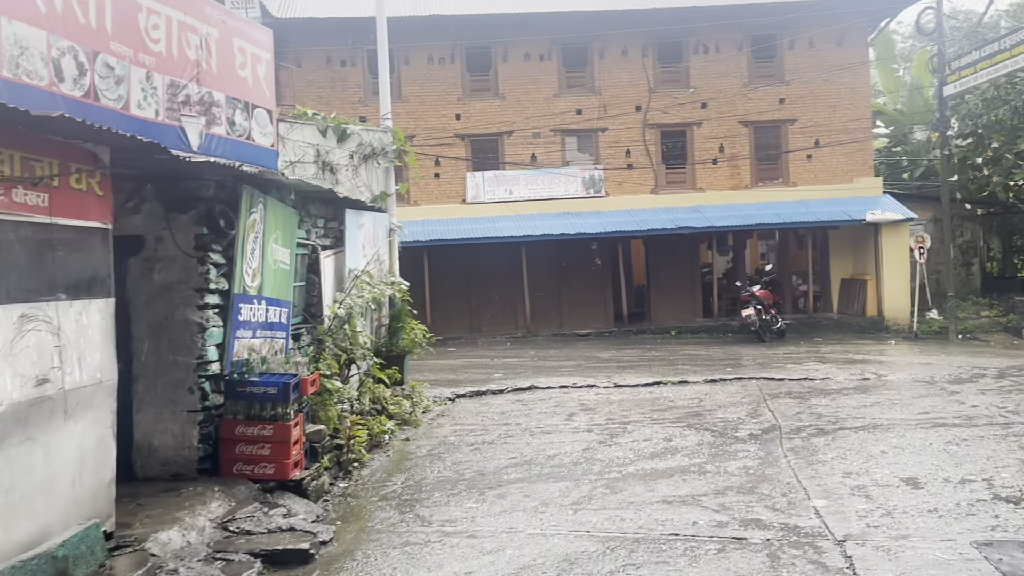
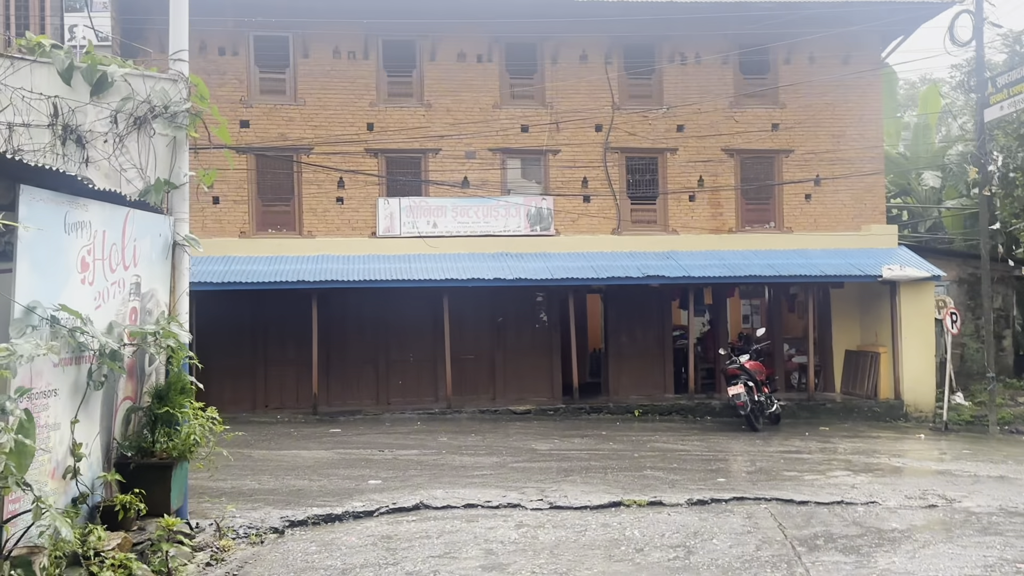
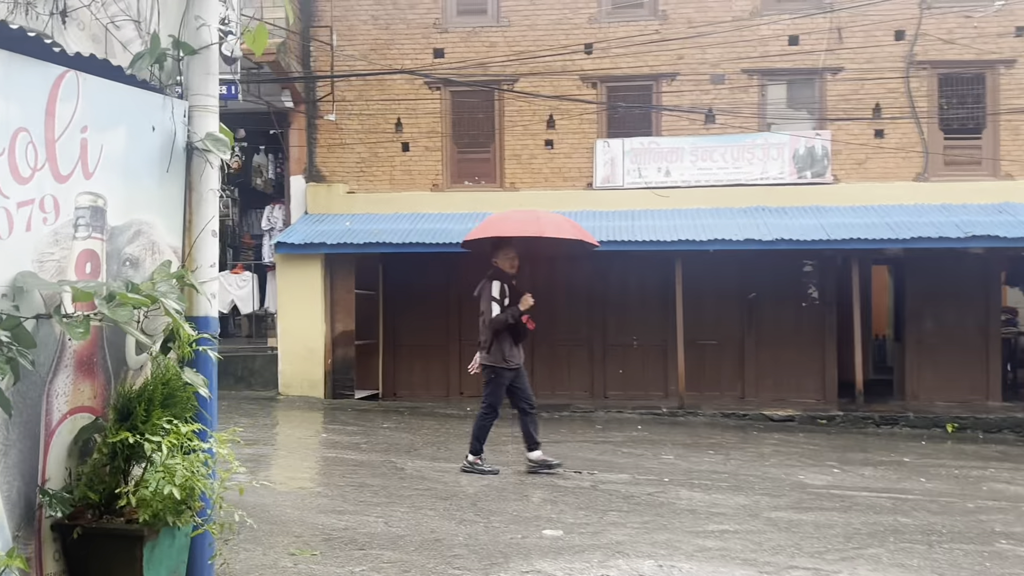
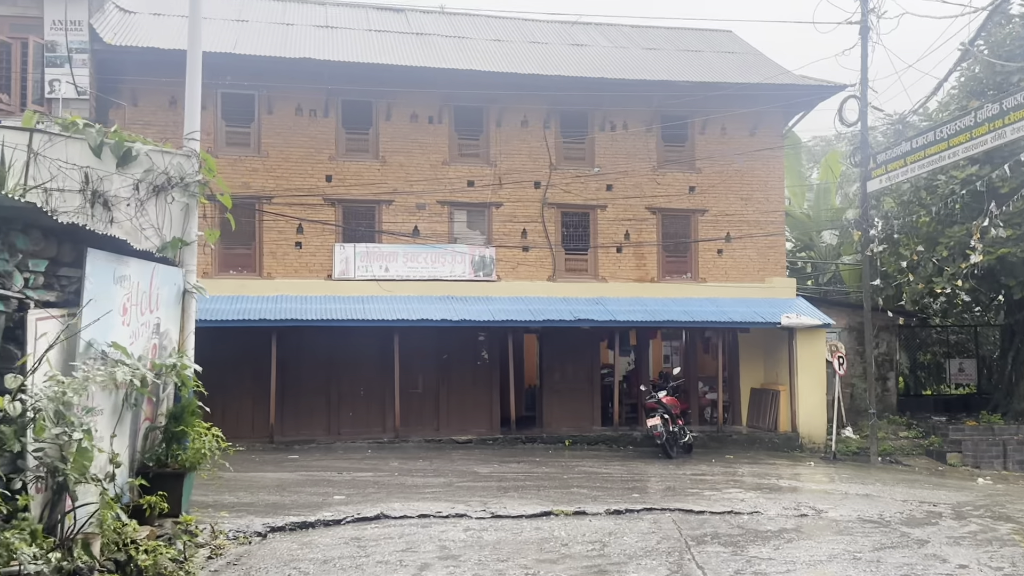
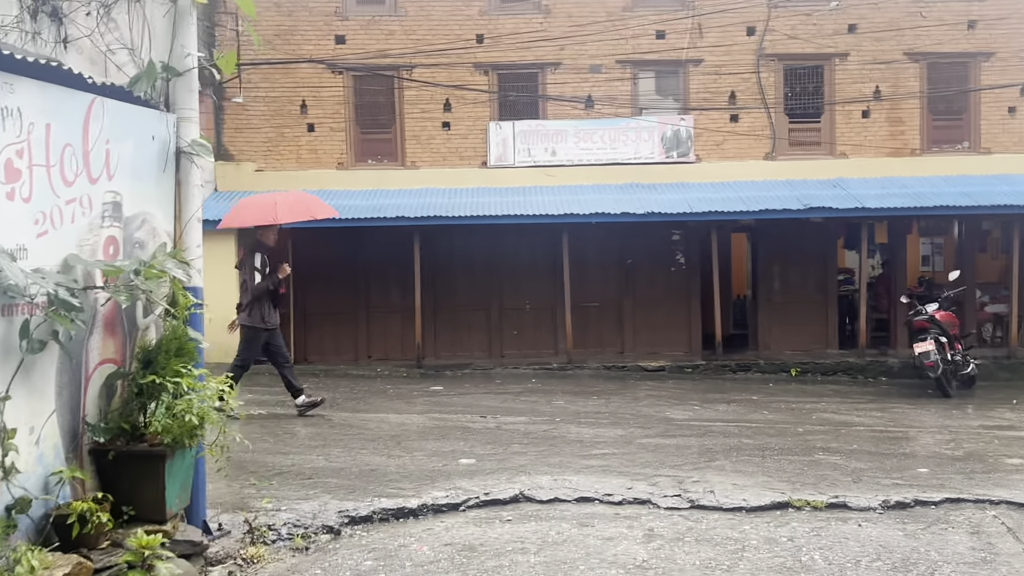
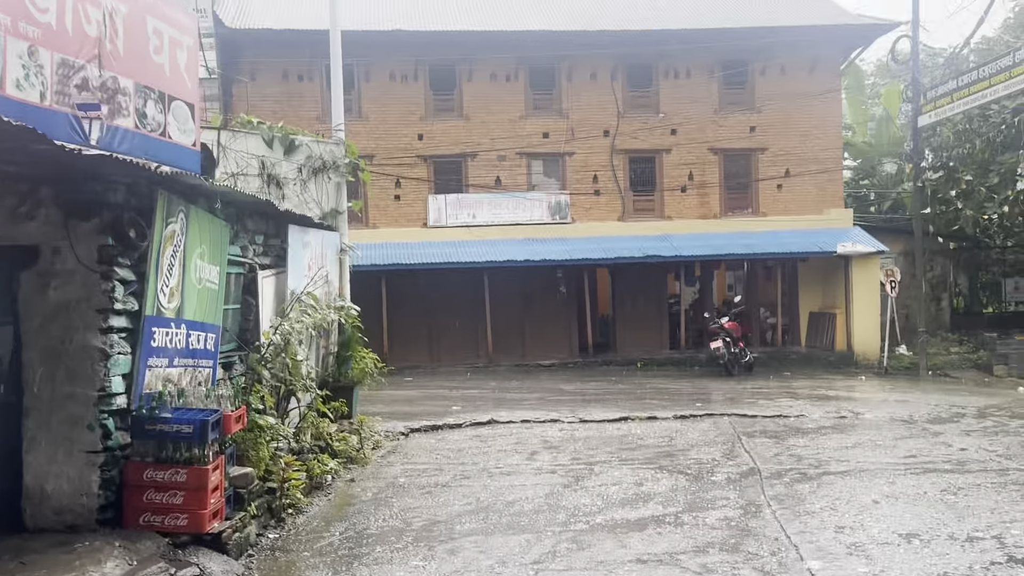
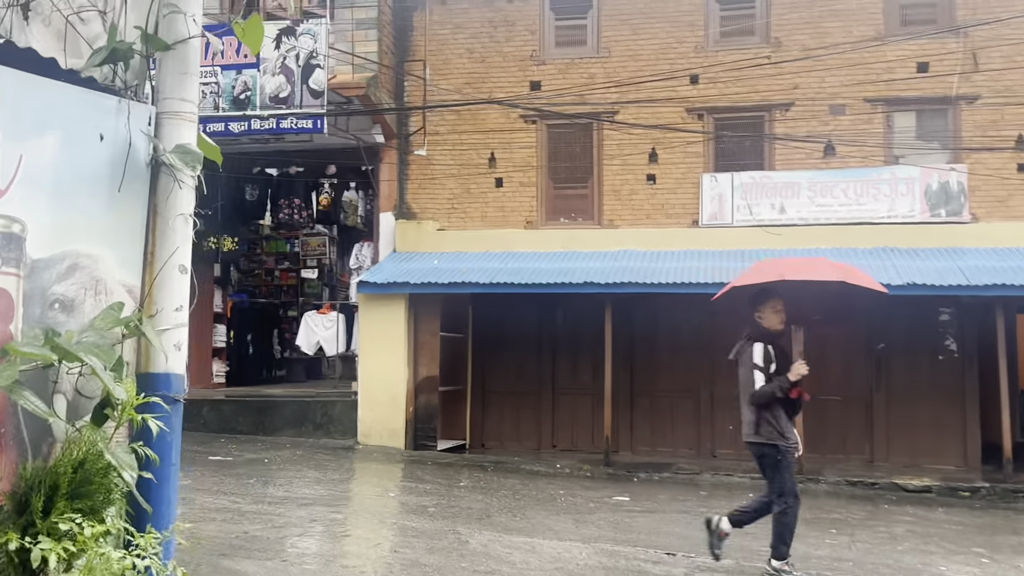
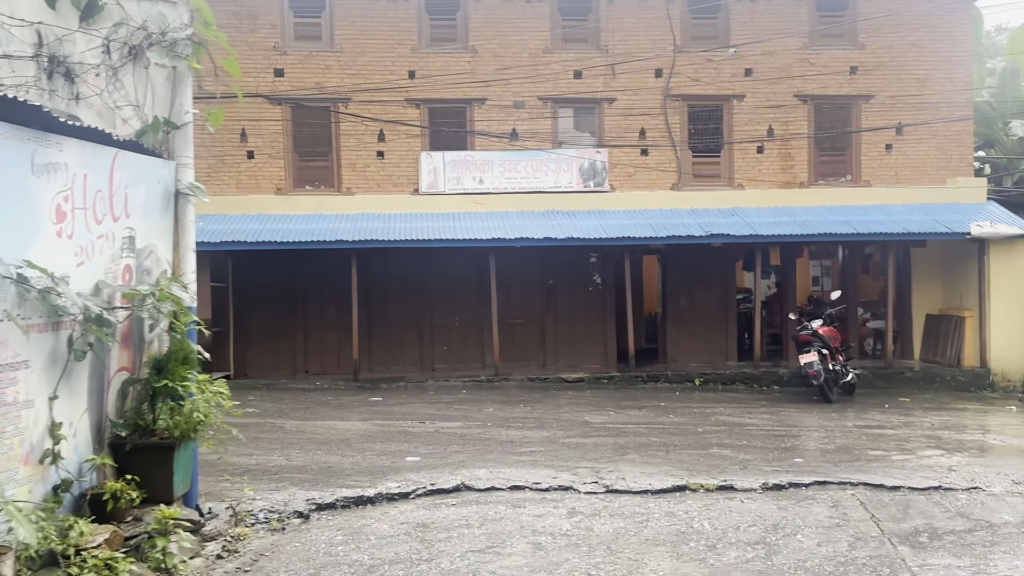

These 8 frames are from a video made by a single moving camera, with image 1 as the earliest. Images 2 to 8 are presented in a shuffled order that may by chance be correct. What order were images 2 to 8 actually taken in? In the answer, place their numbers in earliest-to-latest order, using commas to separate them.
6, 4, 2, 8, 5, 3, 7
